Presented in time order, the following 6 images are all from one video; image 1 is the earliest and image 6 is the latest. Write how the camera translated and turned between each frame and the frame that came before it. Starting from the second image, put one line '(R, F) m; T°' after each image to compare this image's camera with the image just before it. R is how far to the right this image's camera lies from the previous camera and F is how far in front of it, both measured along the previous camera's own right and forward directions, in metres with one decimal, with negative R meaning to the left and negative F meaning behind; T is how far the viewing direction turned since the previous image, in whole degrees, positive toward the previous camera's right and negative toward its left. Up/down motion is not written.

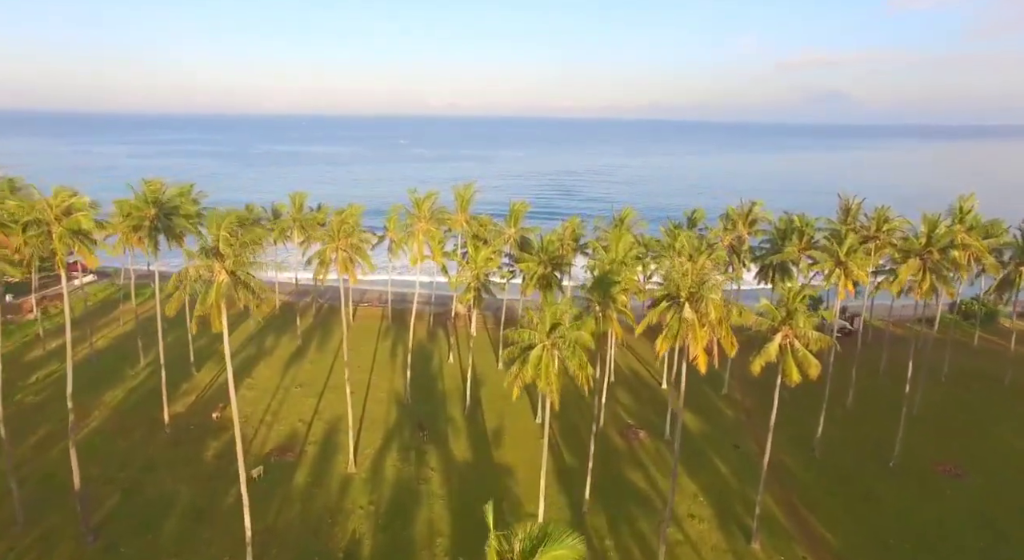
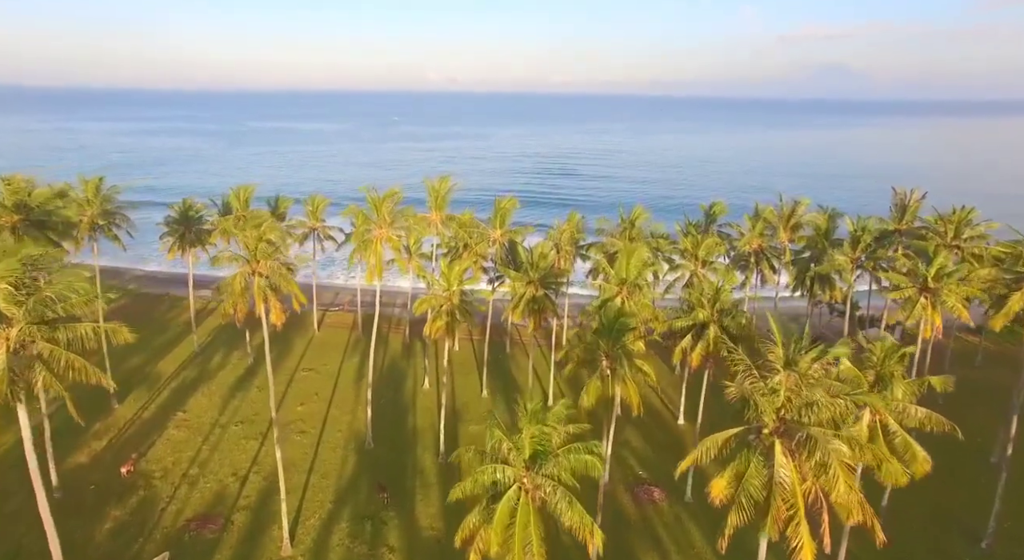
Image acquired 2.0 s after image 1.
(+0.8, +7.9) m; 0°
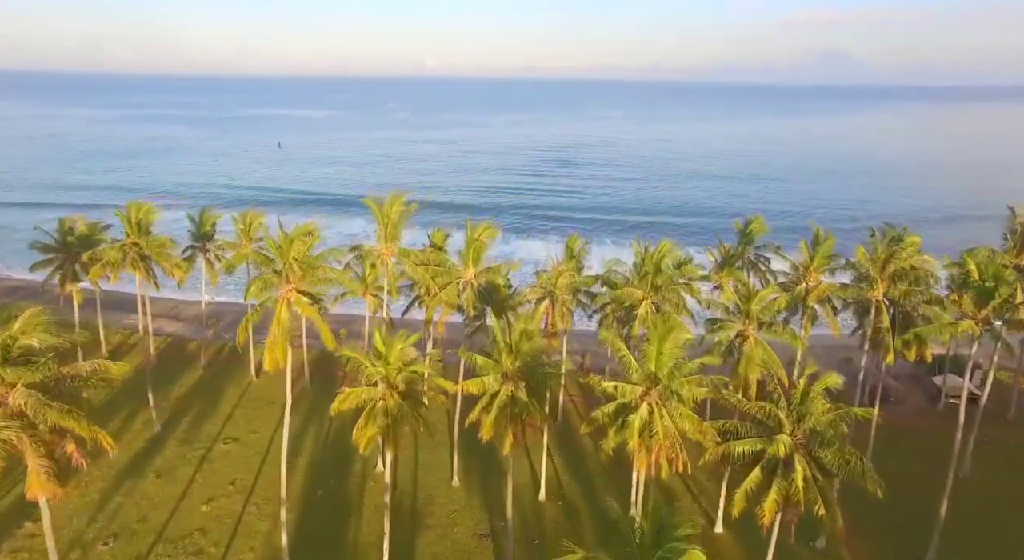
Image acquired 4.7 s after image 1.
(+0.9, +10.2) m; 0°
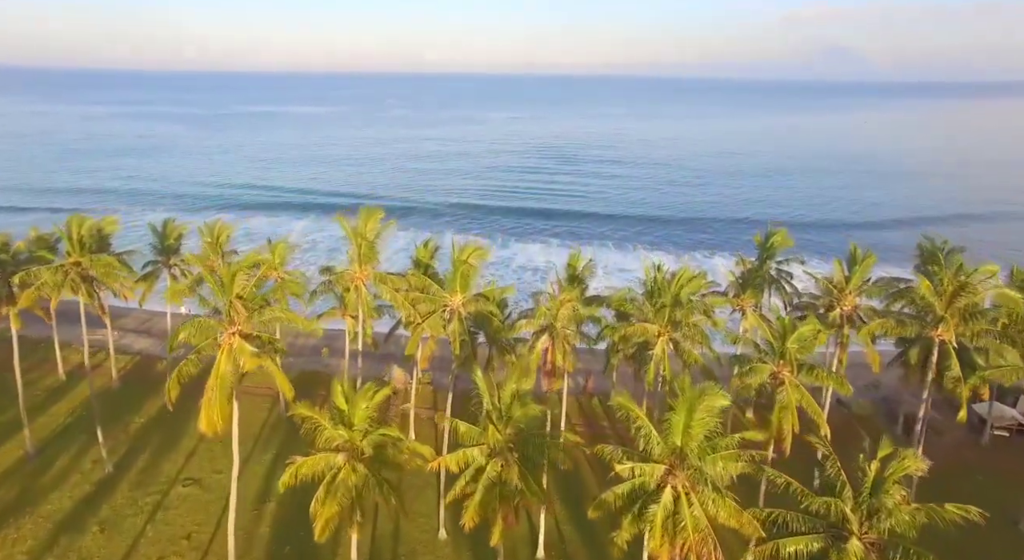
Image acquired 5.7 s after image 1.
(+0.2, +3.8) m; 0°
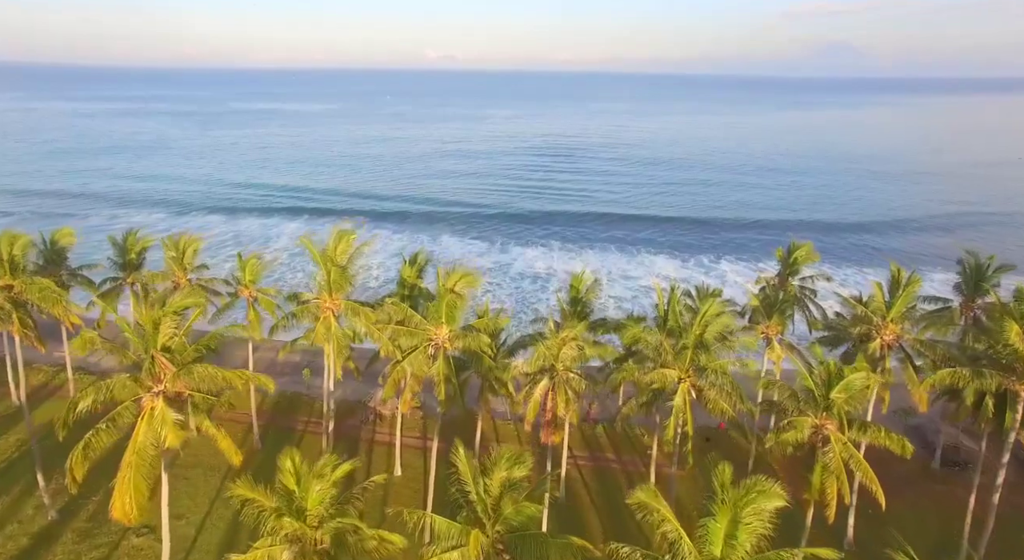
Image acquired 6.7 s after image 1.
(+0.2, +3.4) m; 0°
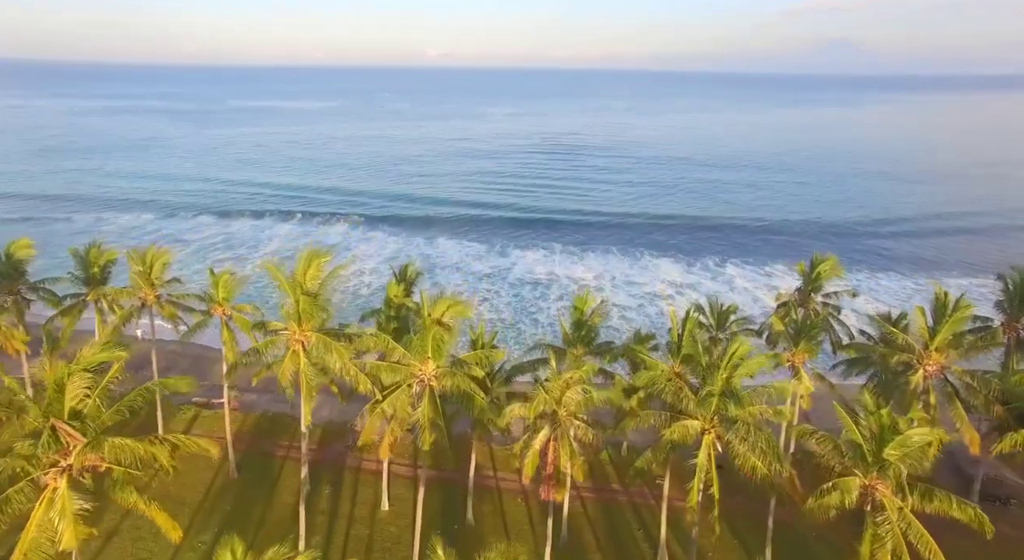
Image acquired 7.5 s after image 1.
(+0.1, +2.7) m; 0°
